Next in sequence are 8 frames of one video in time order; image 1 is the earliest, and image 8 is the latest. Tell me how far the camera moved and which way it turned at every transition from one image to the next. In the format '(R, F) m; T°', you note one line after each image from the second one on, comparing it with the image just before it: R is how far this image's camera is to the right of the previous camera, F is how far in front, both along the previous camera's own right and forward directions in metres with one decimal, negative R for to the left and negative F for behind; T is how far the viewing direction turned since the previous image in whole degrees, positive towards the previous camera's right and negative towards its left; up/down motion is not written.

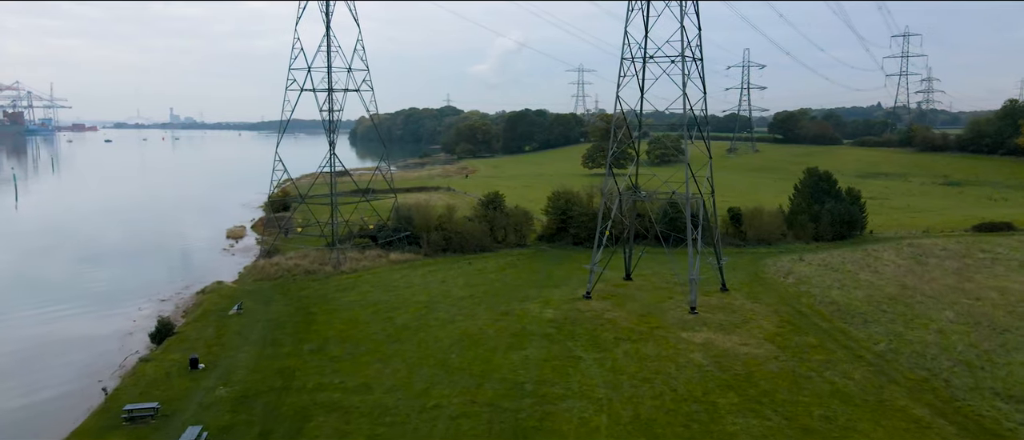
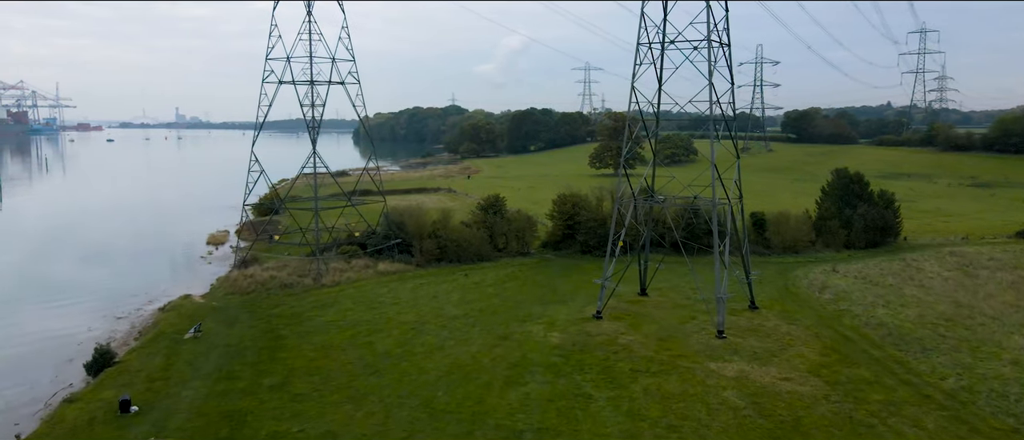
(+0.2, +3.6) m; 0°
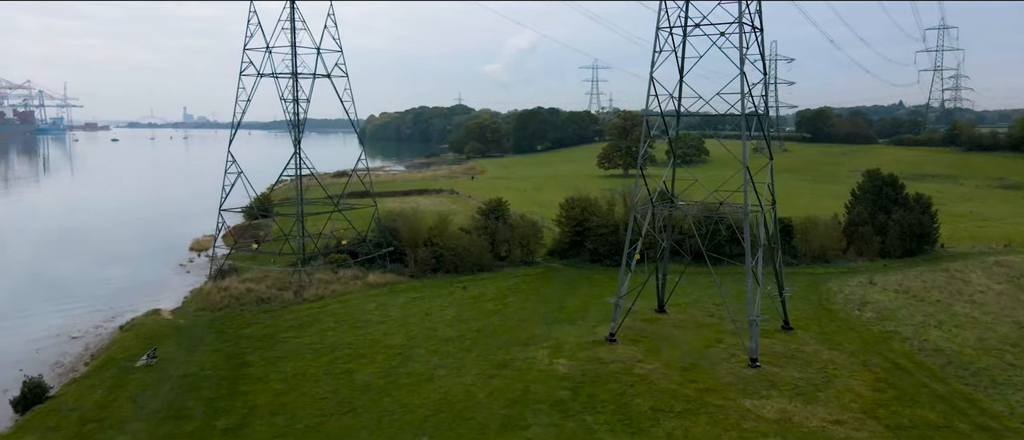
(+0.2, +3.1) m; -1°
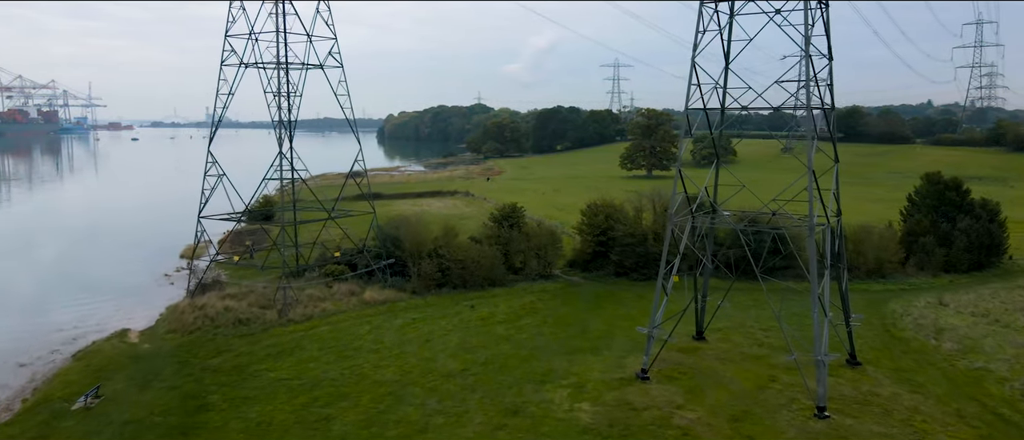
(+0.2, +3.6) m; -2°
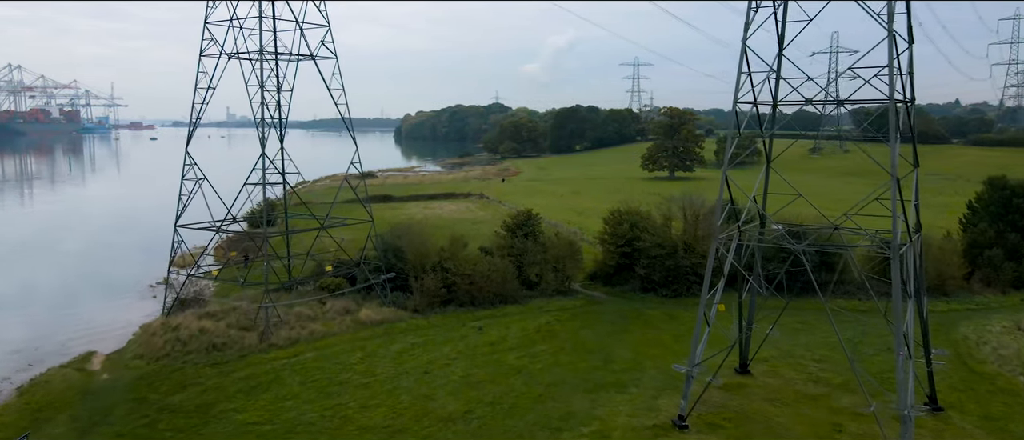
(+0.1, +3.1) m; -1°
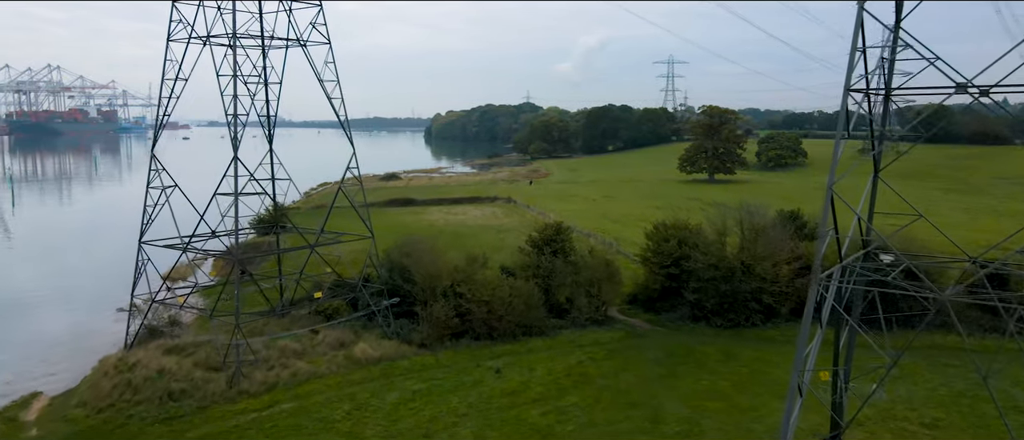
(+0.1, +4.1) m; -2°
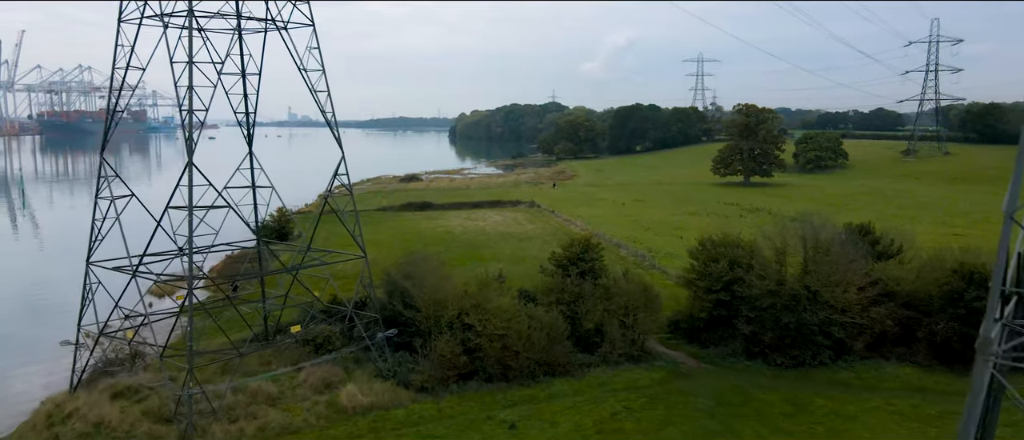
(+0.1, +3.6) m; -2°
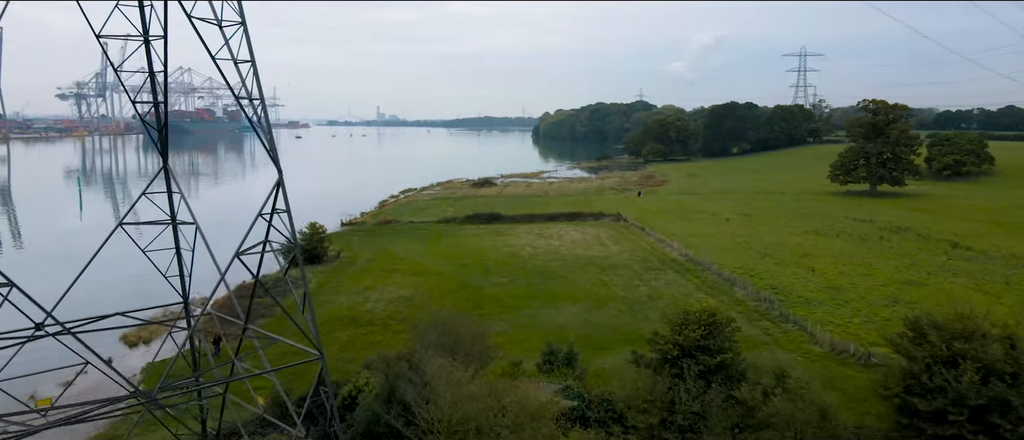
(+0.1, +8.2) m; -7°
